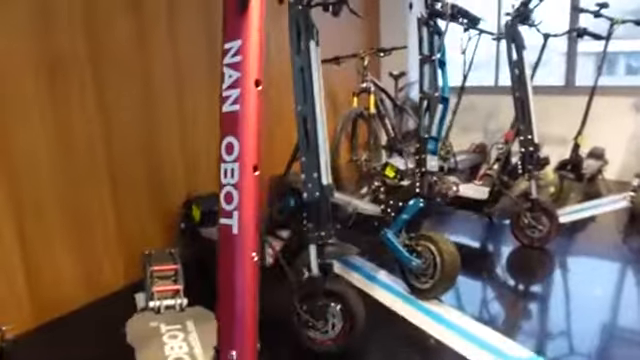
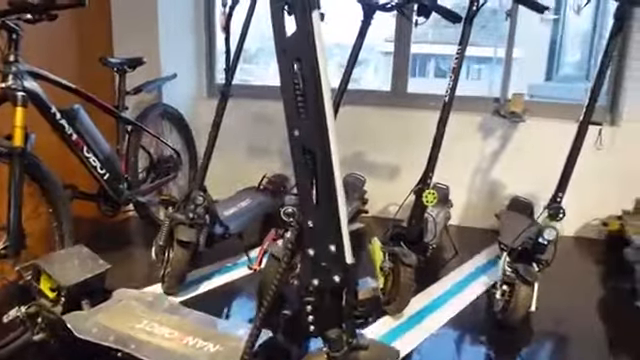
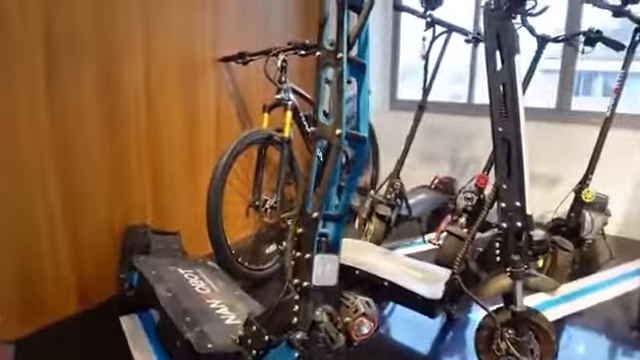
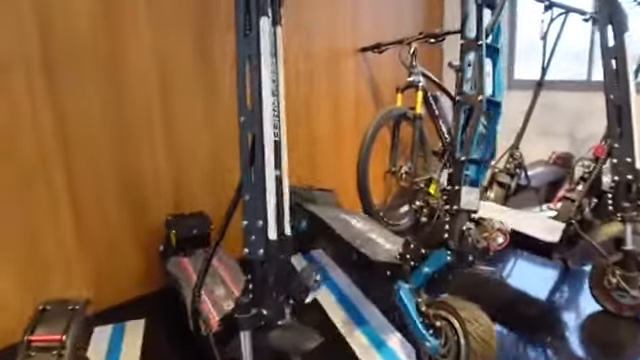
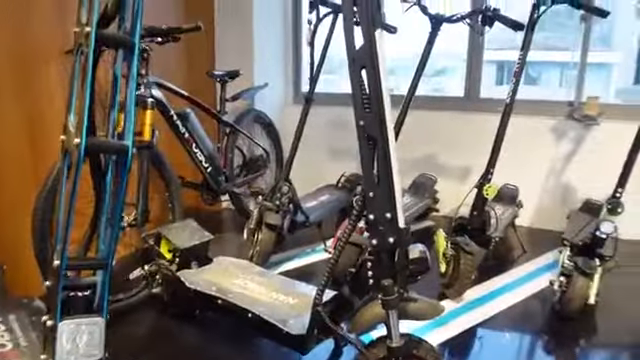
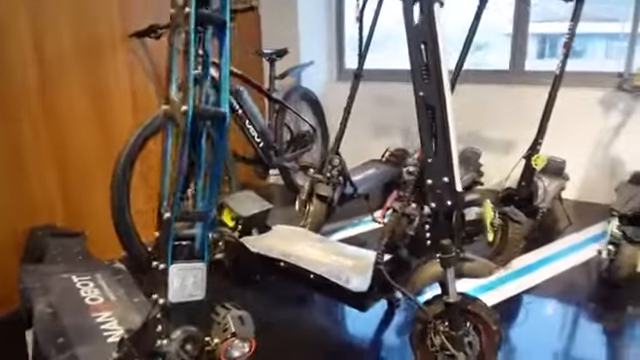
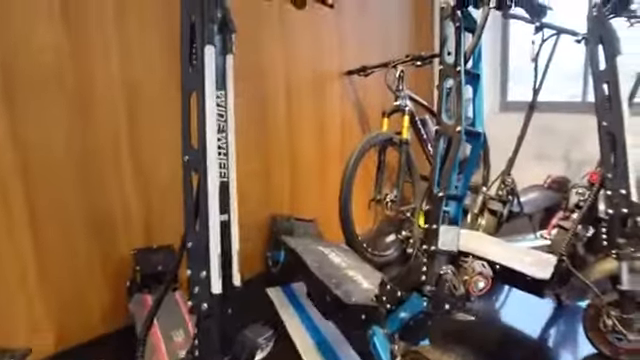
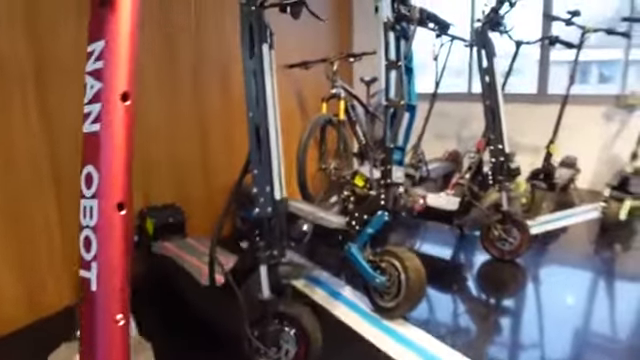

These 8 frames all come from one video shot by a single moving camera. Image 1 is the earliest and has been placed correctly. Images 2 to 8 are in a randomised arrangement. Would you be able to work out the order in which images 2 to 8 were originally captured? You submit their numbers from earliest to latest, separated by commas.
8, 4, 7, 3, 6, 5, 2
